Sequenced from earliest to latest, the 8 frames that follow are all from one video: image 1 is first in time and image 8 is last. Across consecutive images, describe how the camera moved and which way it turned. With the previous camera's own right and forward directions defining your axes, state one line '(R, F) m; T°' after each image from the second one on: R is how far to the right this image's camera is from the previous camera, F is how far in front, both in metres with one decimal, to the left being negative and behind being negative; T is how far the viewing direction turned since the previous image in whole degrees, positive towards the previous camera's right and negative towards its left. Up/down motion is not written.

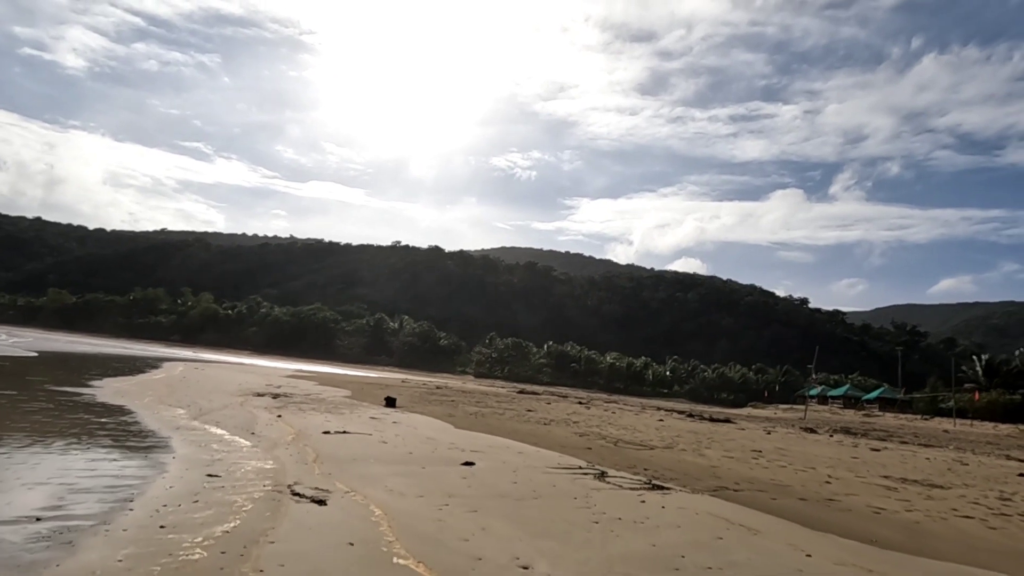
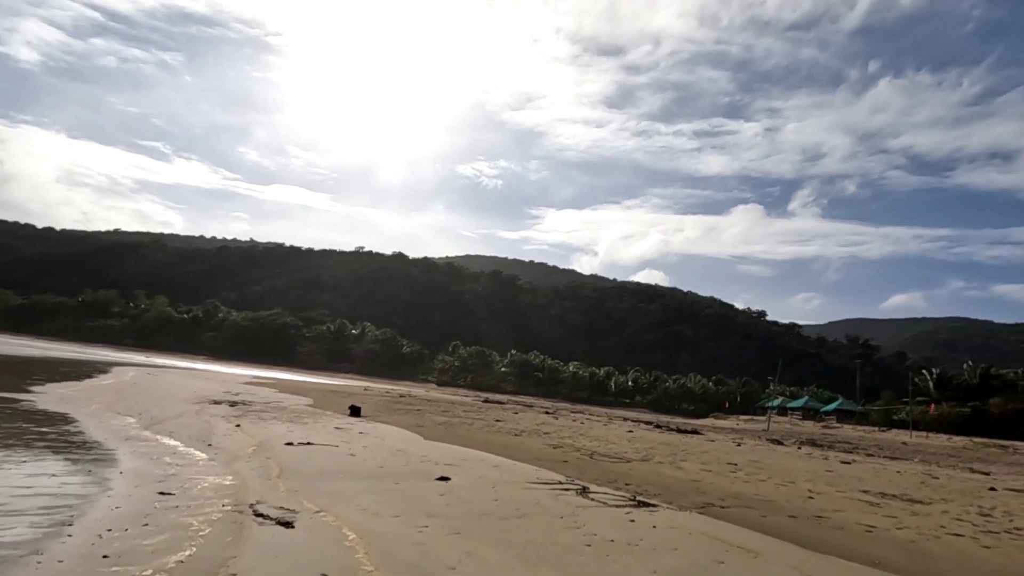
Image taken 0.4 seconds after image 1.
(-0.2, +0.5) m; +3°
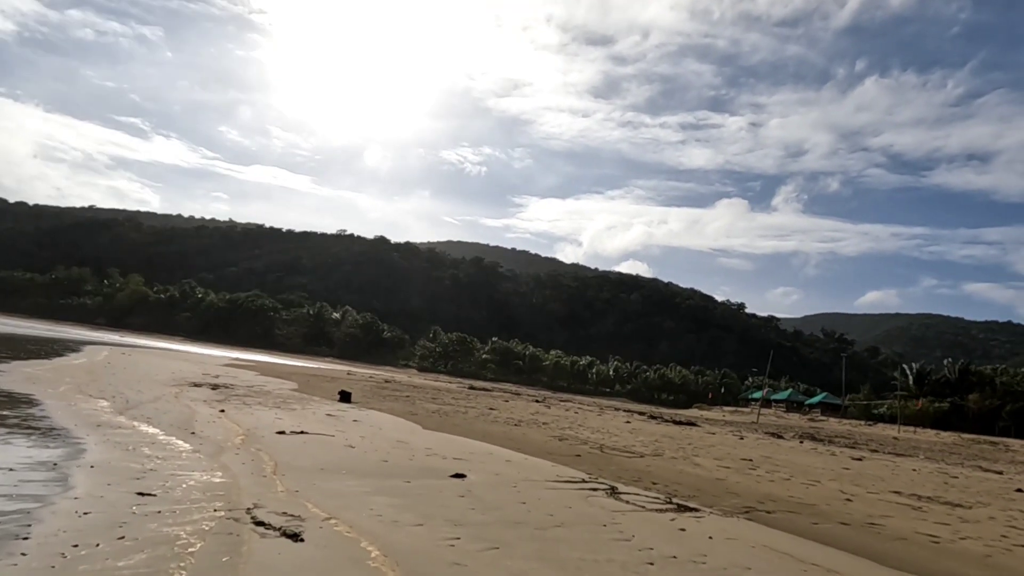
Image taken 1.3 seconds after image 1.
(-0.5, +0.9) m; +2°
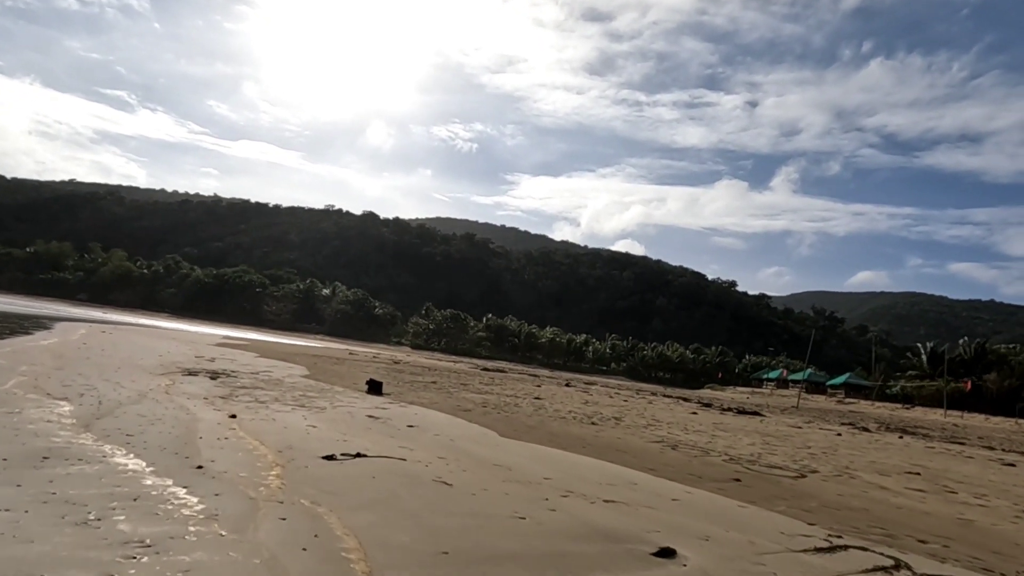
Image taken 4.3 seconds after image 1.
(-1.7, +3.3) m; +1°
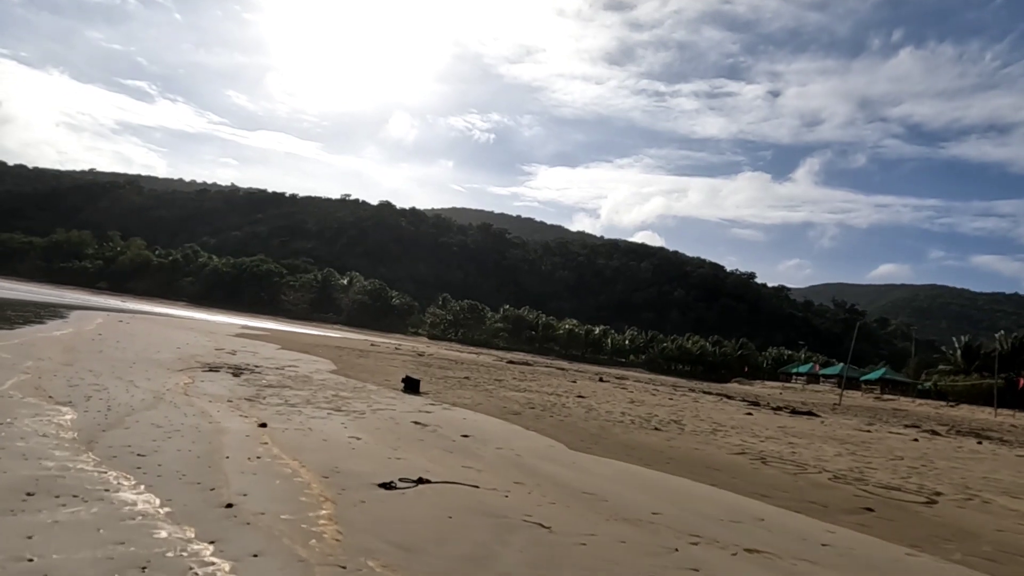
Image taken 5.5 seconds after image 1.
(-0.7, +1.3) m; -1°
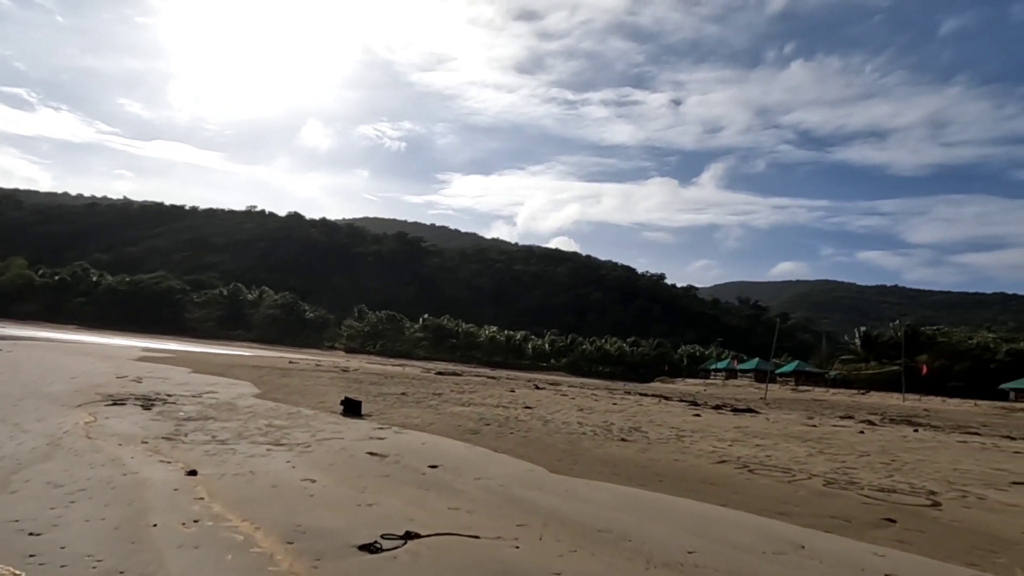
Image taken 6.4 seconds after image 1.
(-0.6, +1.0) m; +7°
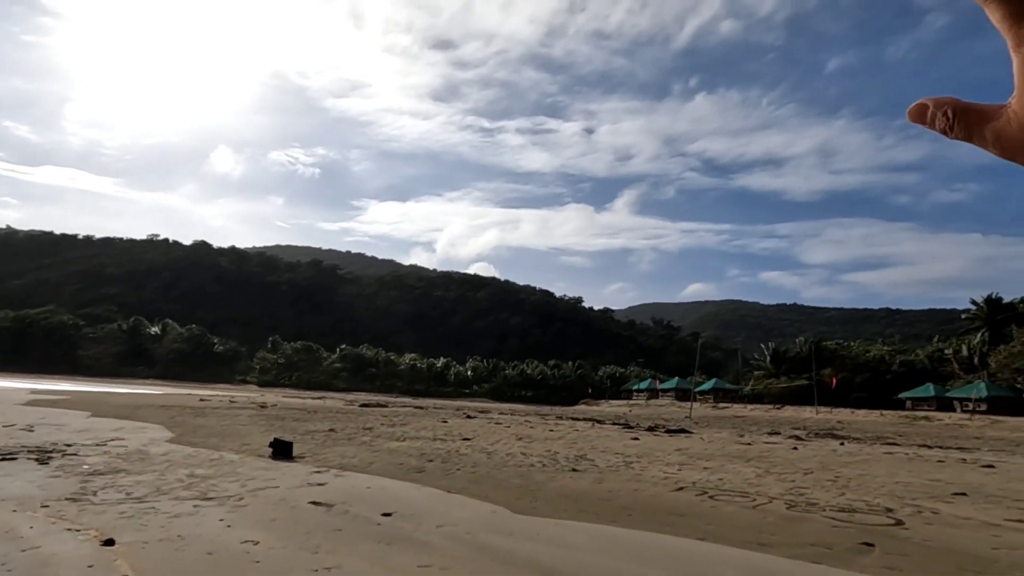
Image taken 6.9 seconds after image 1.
(-0.4, +0.5) m; +7°
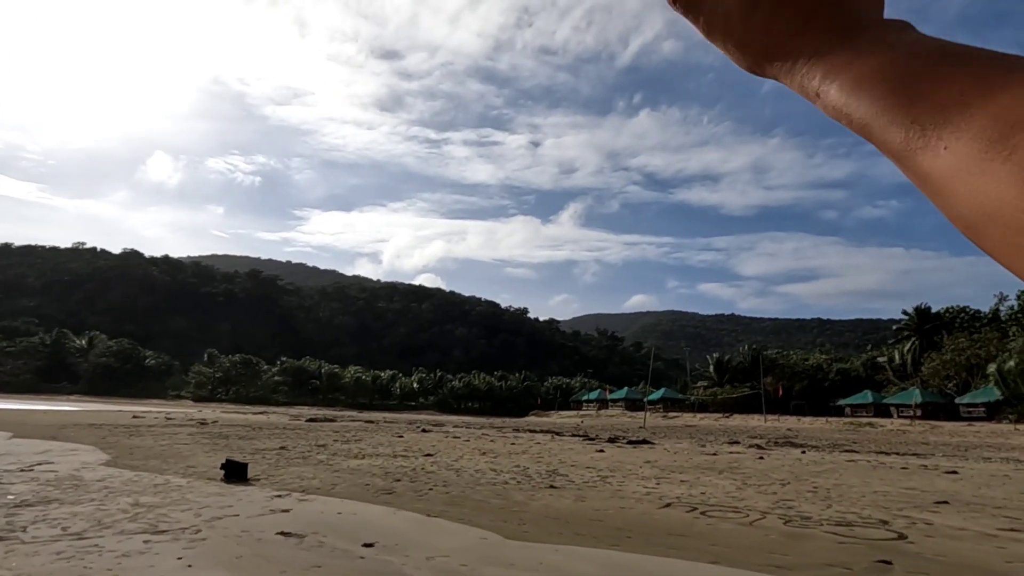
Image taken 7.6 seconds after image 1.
(-0.5, +0.5) m; +5°
